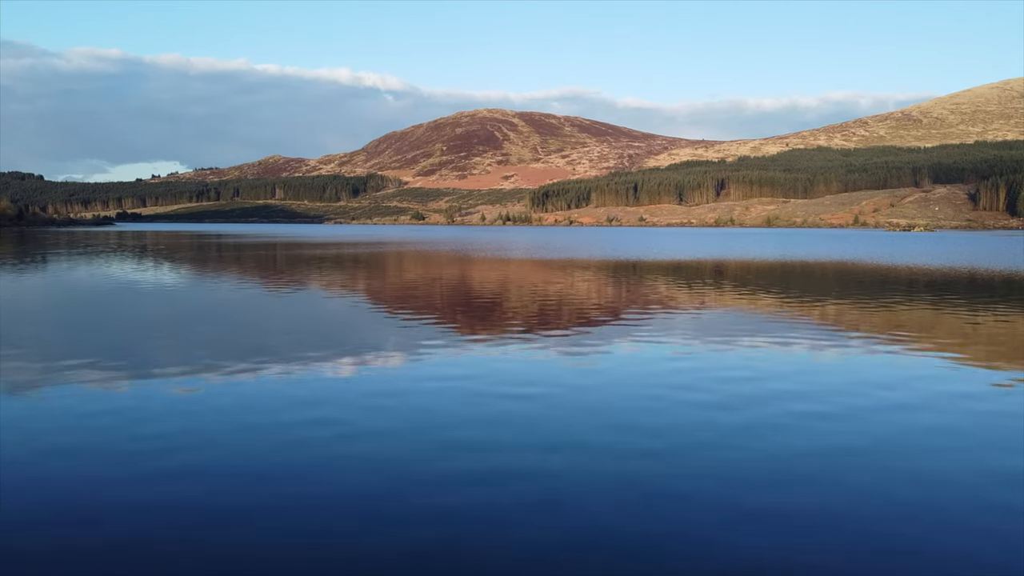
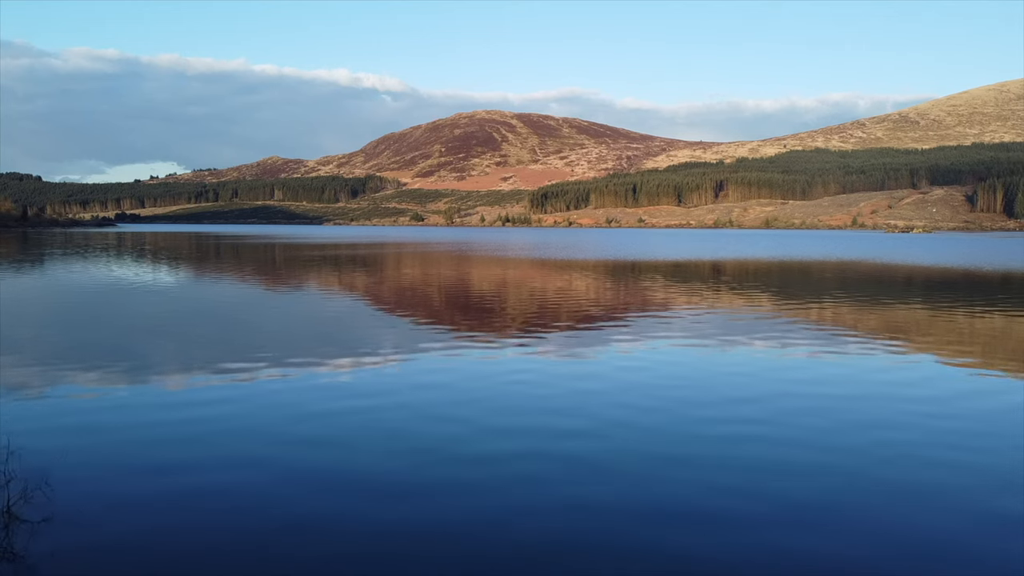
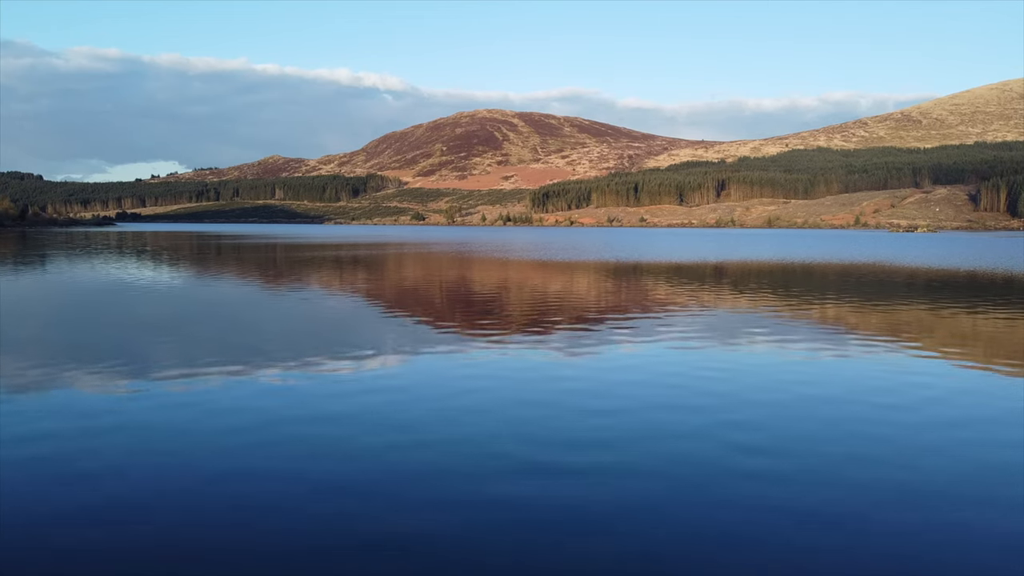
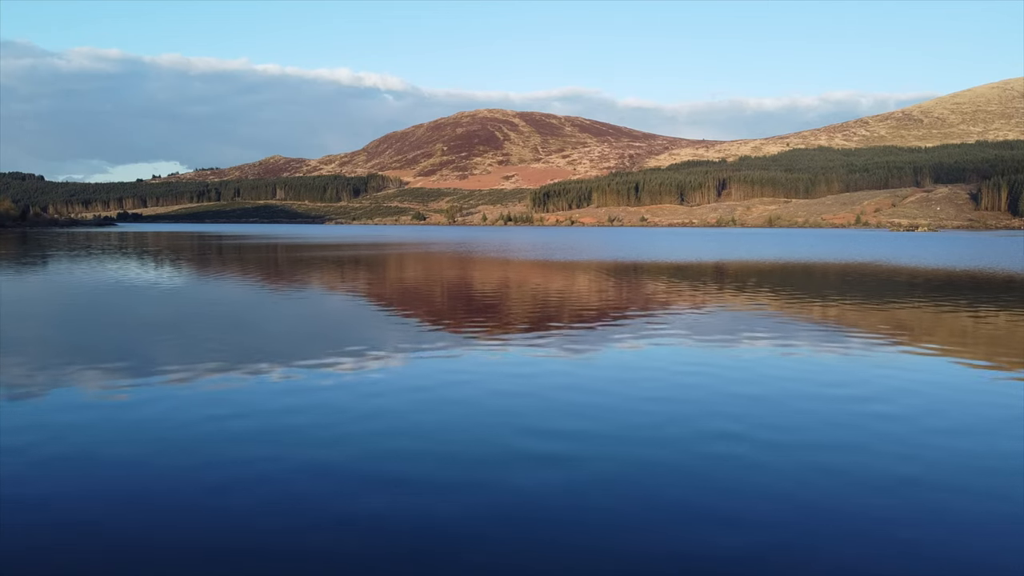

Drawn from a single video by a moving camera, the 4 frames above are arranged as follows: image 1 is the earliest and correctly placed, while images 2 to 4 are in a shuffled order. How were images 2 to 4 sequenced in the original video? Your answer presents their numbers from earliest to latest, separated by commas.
4, 3, 2
